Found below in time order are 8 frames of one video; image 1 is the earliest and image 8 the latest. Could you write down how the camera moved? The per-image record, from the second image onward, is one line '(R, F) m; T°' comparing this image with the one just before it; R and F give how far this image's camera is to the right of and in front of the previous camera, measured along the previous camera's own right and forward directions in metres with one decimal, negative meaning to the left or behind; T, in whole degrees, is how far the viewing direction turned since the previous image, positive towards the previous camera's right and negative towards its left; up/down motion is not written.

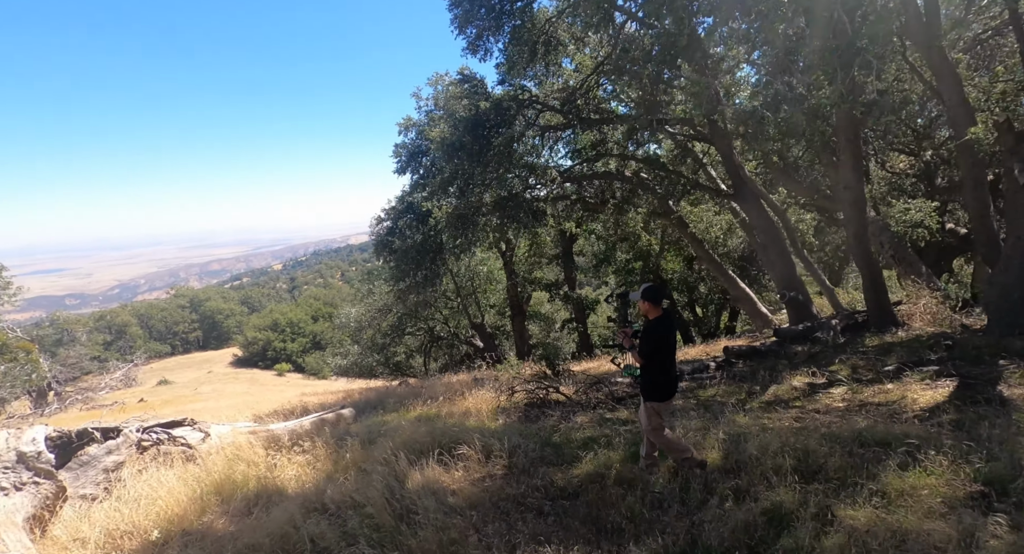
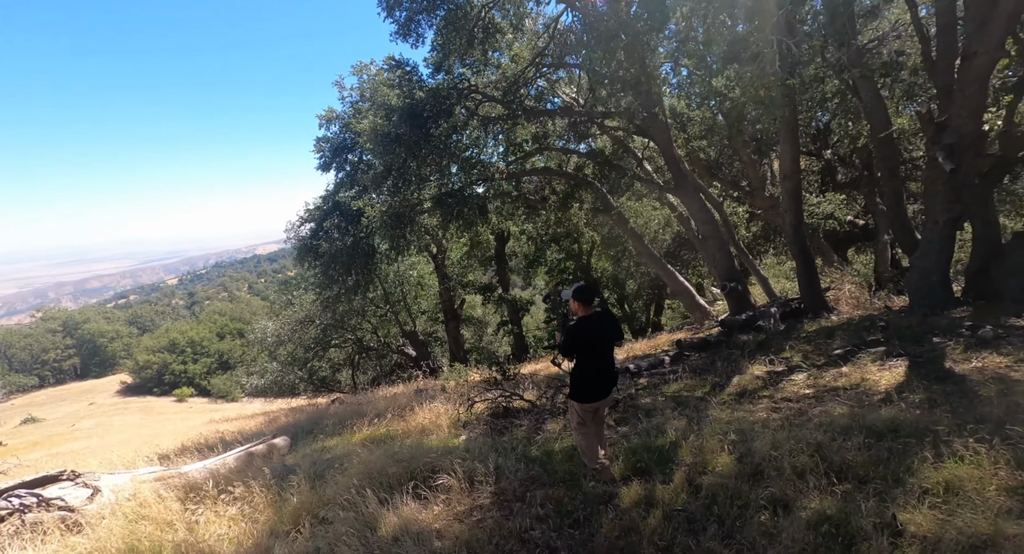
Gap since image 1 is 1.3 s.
(-0.4, +0.6) m; +8°
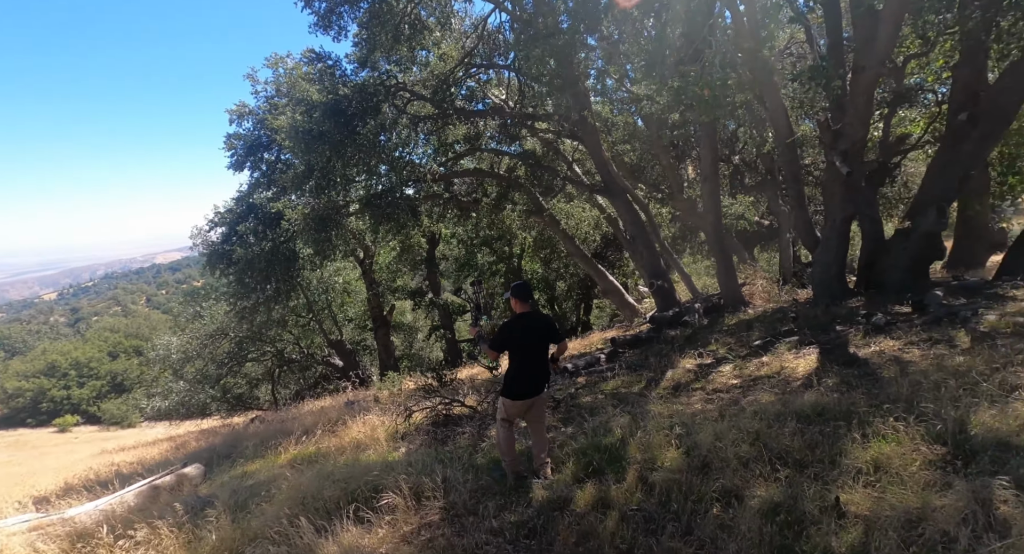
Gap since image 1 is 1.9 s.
(-0.1, +0.1) m; +8°
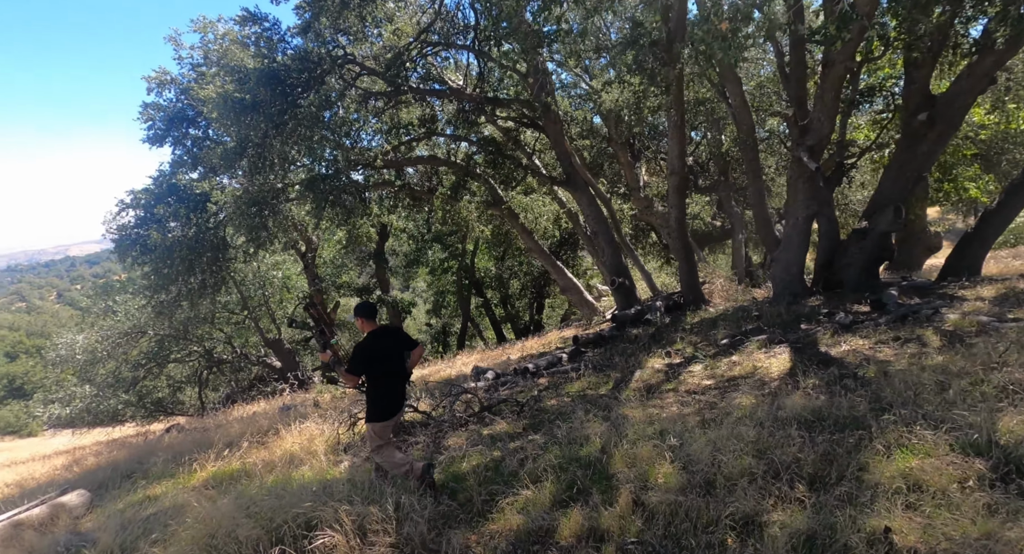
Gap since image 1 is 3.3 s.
(-0.1, +0.6) m; +5°
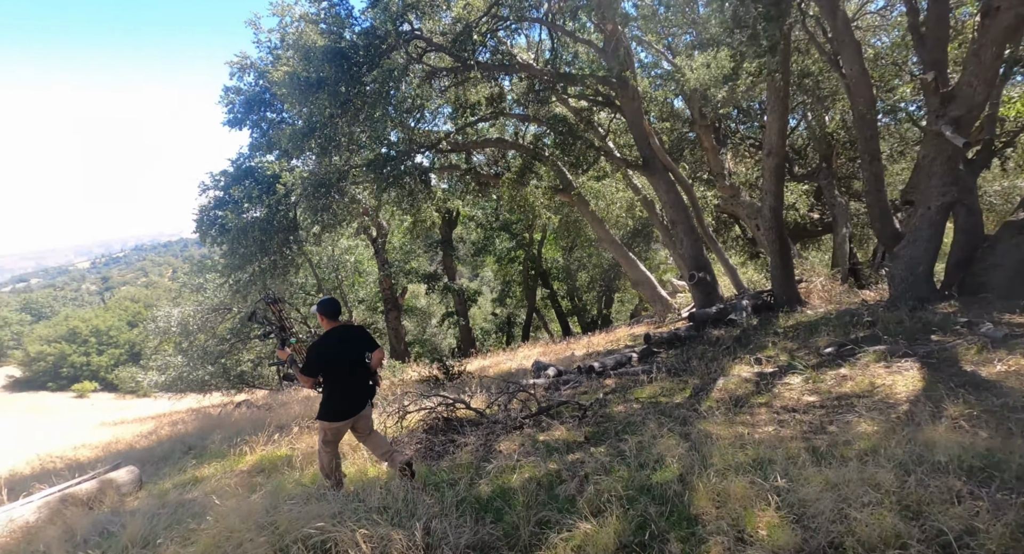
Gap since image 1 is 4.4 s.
(0.0, +0.6) m; -7°
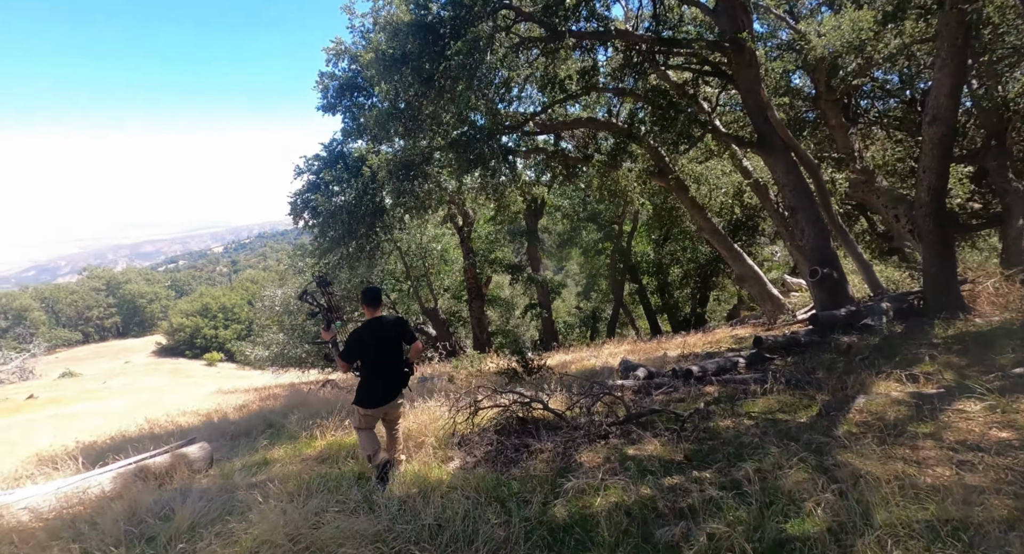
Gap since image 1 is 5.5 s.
(0.0, +0.6) m; -9°
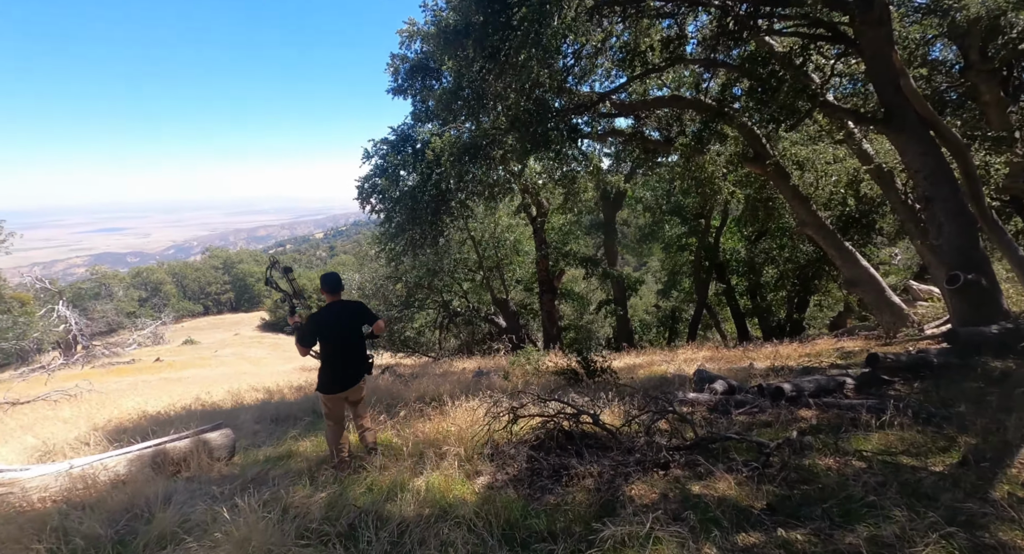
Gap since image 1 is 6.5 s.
(+0.2, +0.7) m; -9°
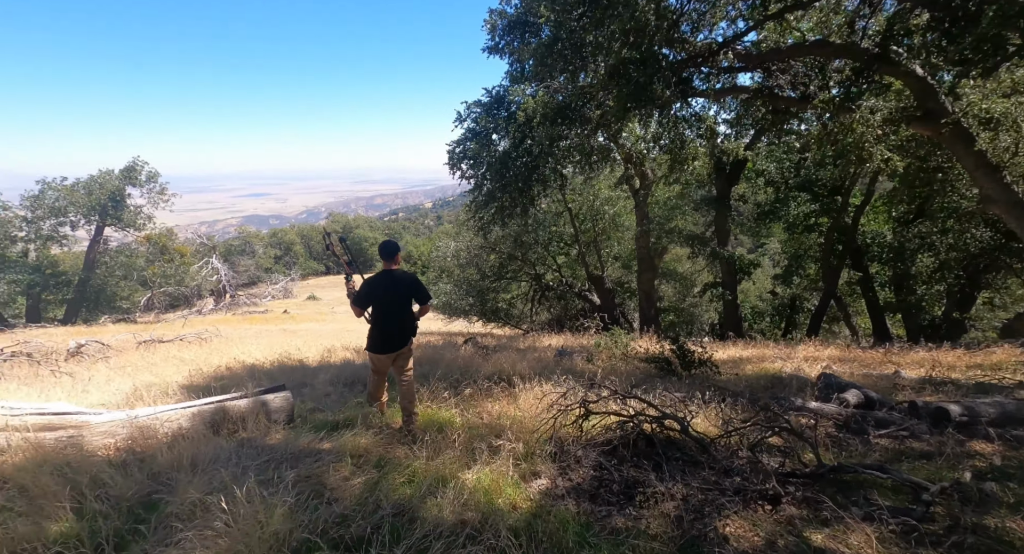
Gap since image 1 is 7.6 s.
(+0.1, +0.7) m; -11°
